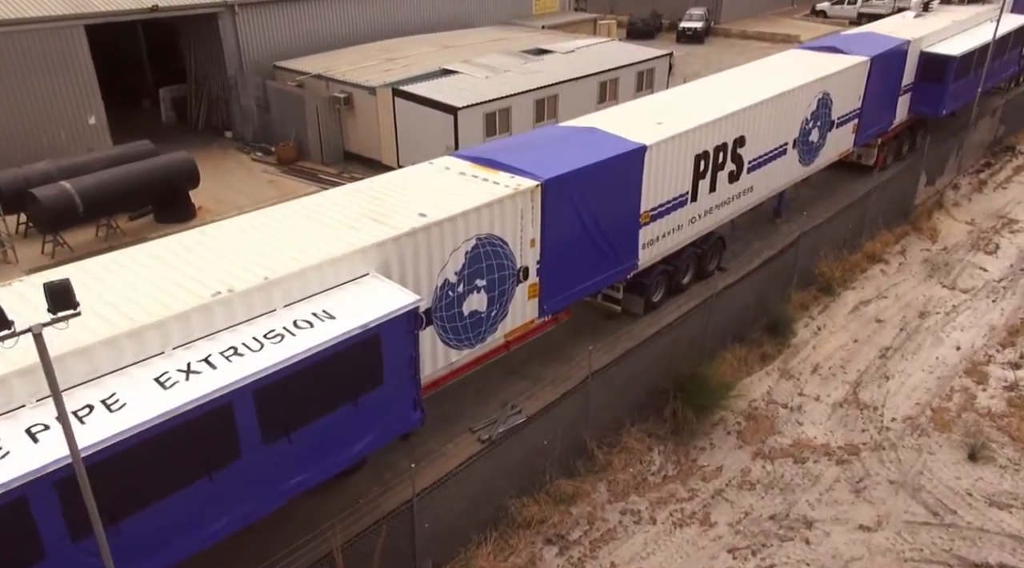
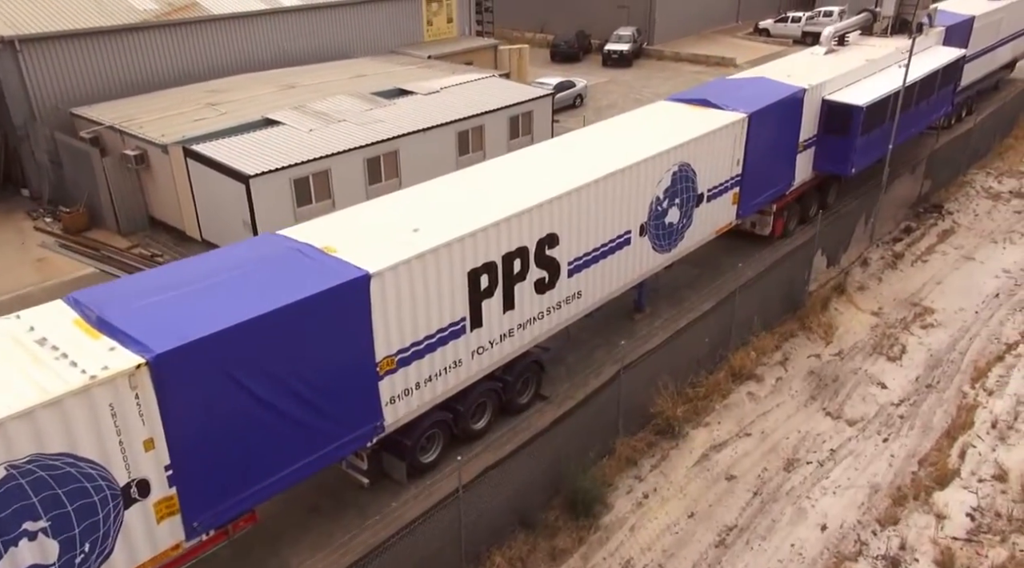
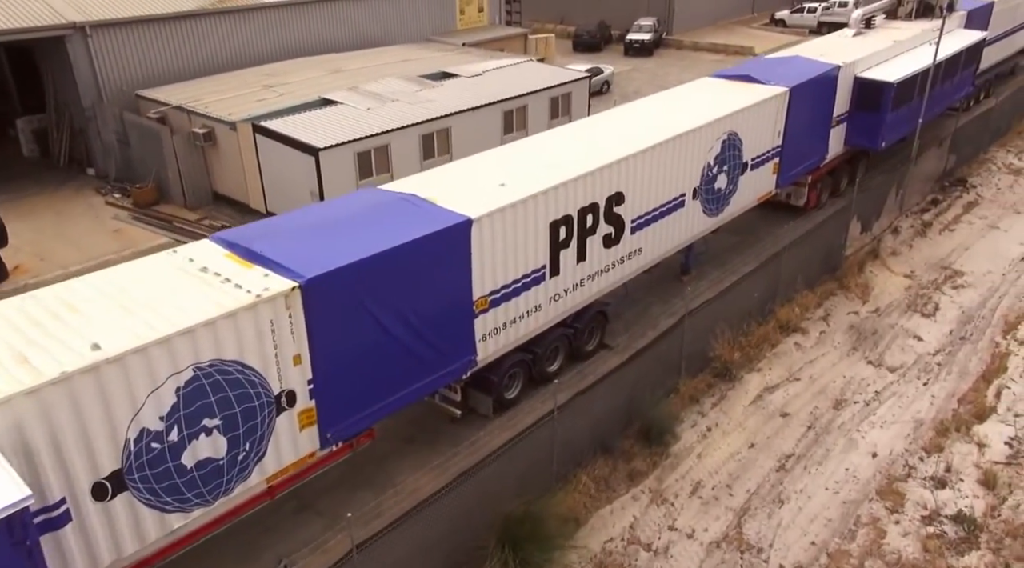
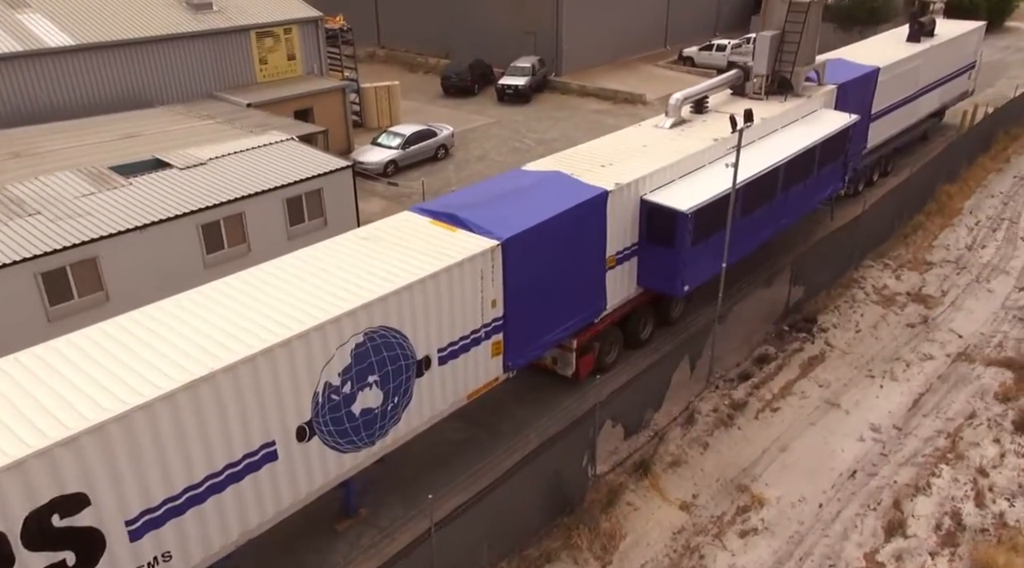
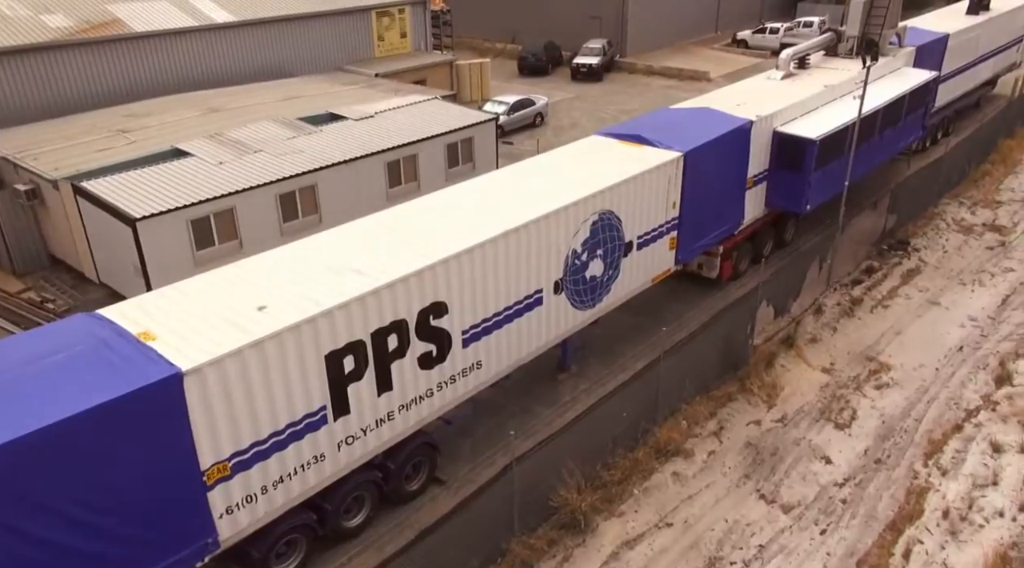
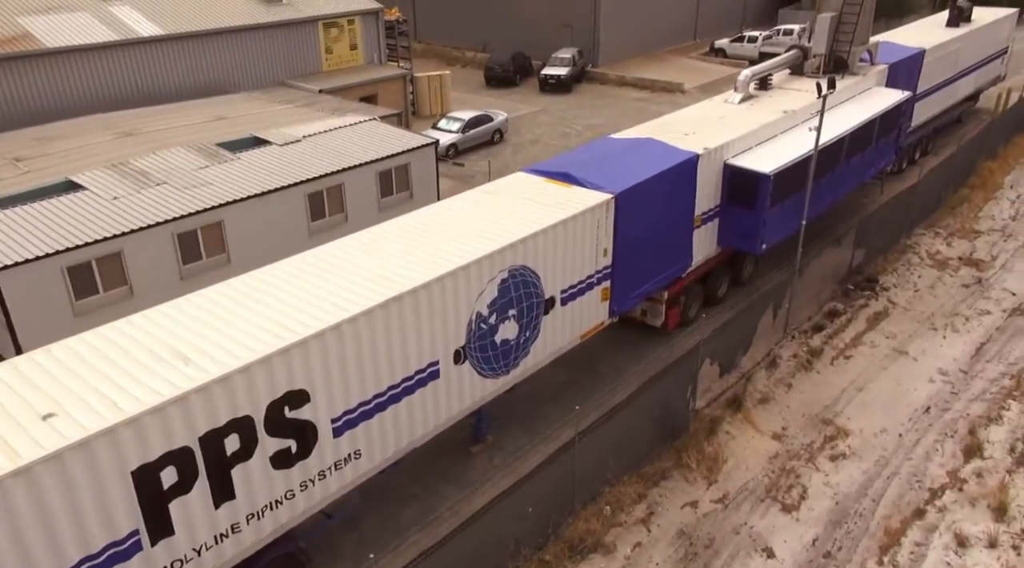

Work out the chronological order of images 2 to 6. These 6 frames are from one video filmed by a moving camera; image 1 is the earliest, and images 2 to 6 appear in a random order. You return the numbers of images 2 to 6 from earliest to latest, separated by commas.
3, 2, 5, 6, 4
